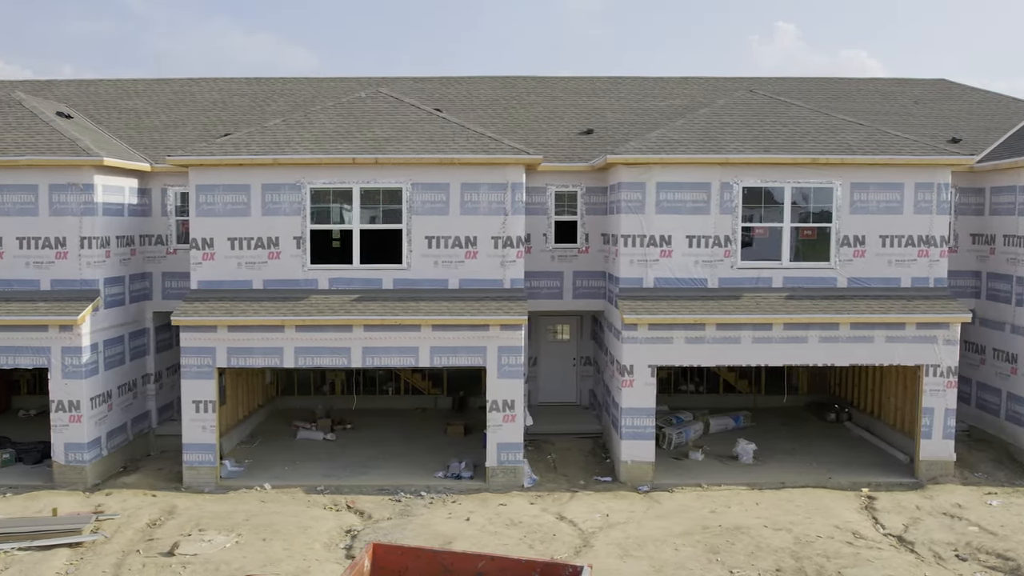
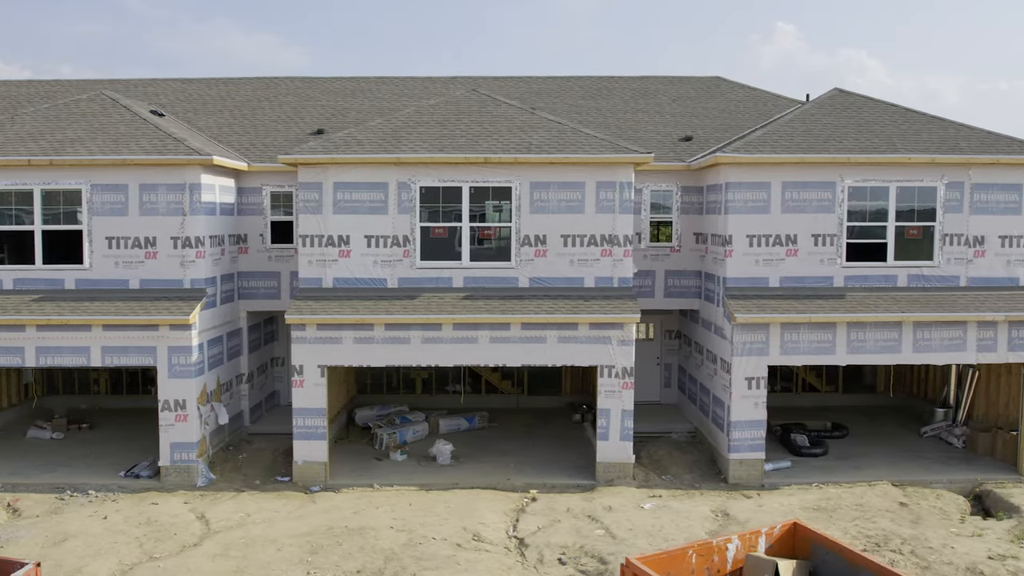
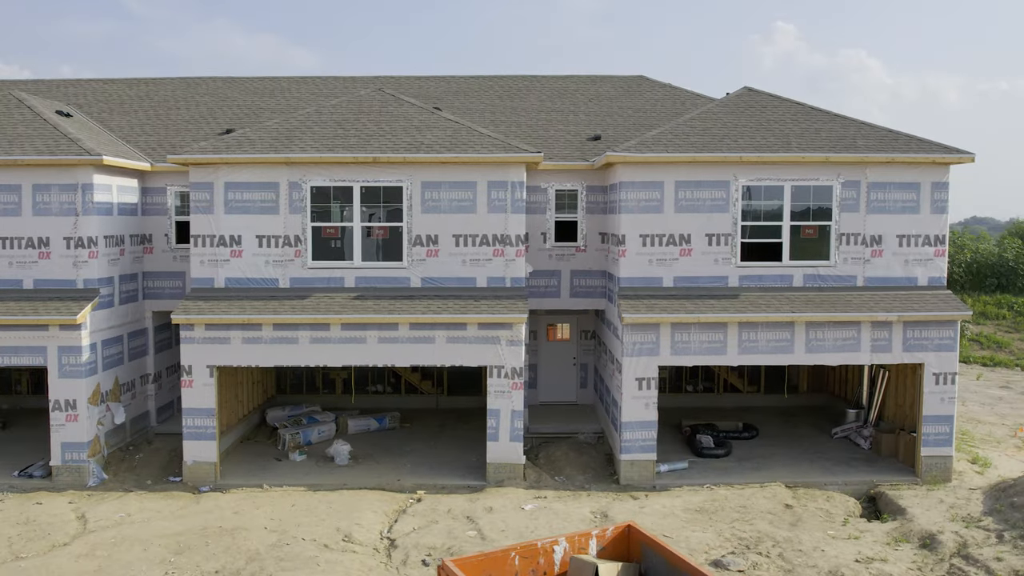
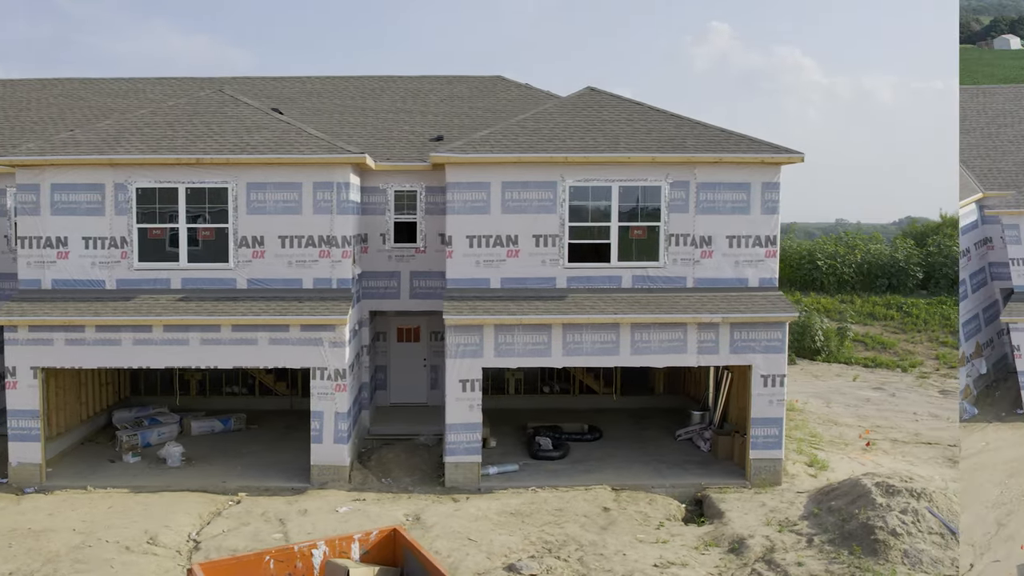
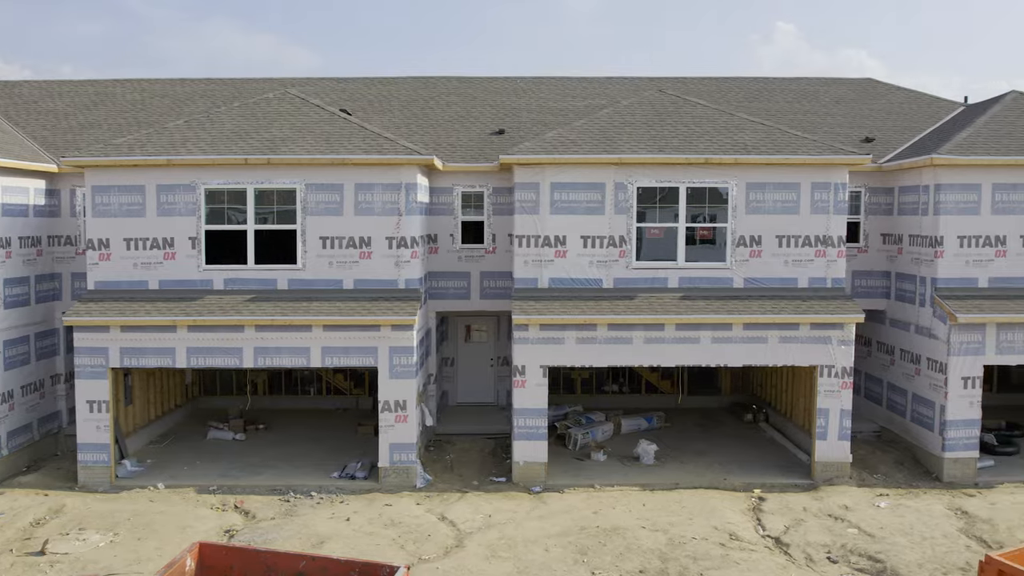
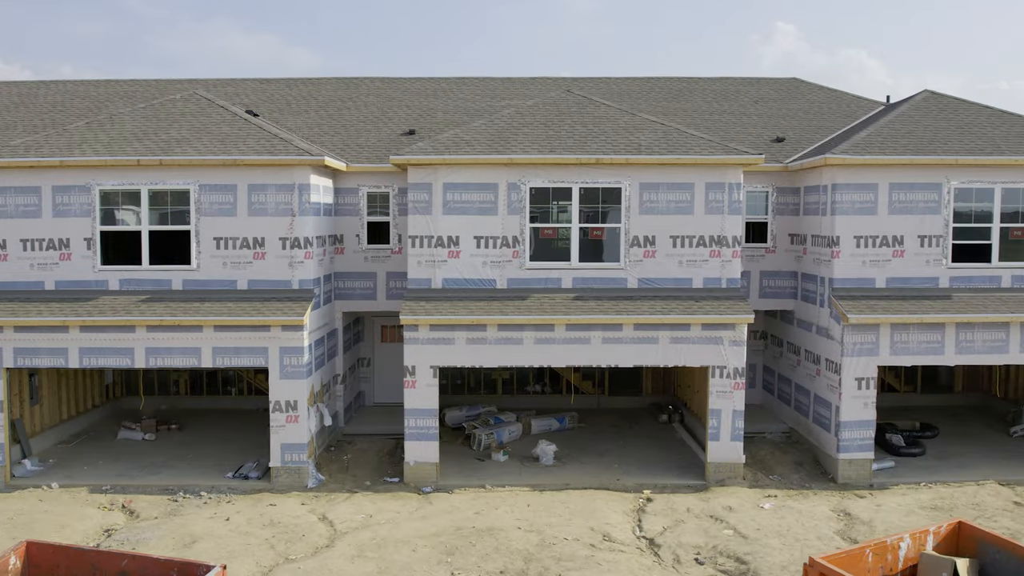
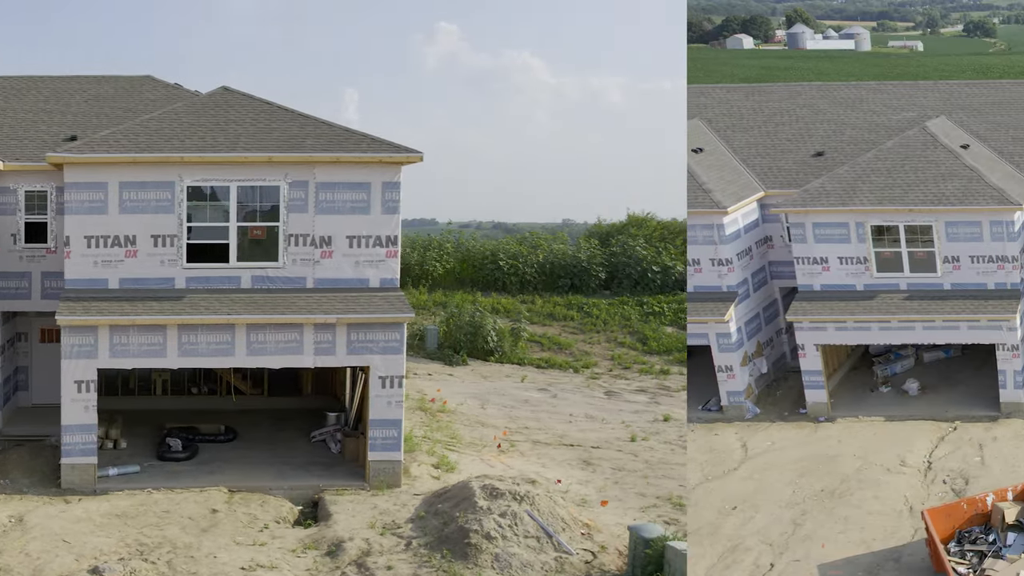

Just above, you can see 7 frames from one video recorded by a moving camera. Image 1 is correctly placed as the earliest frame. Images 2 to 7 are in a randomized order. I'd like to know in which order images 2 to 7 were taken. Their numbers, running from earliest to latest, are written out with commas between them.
5, 6, 2, 3, 4, 7
